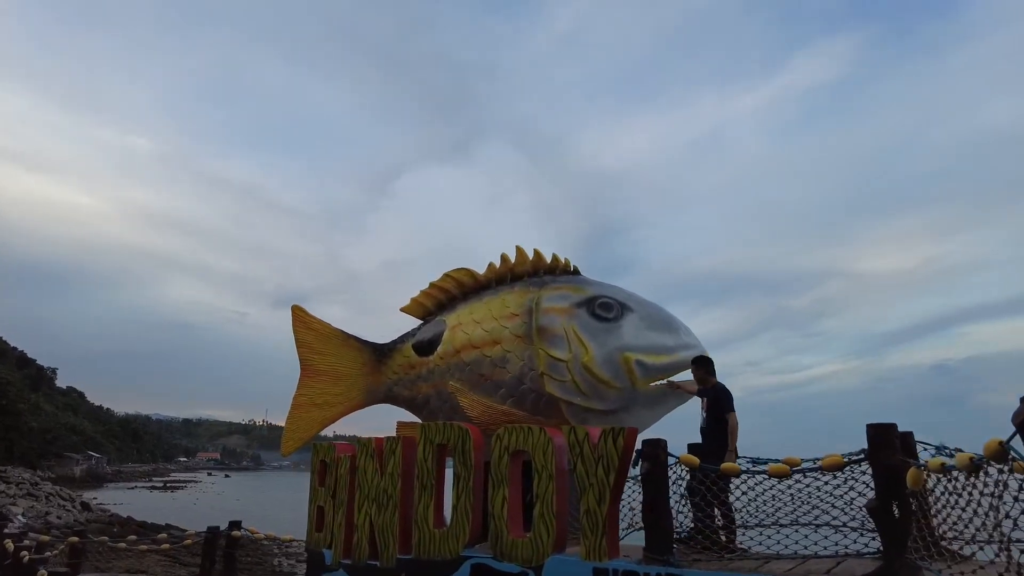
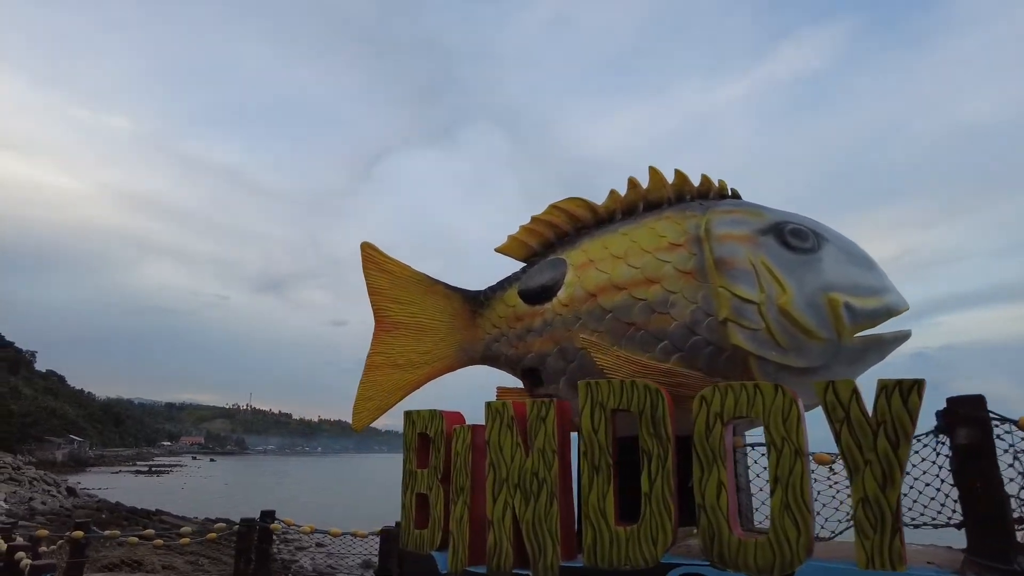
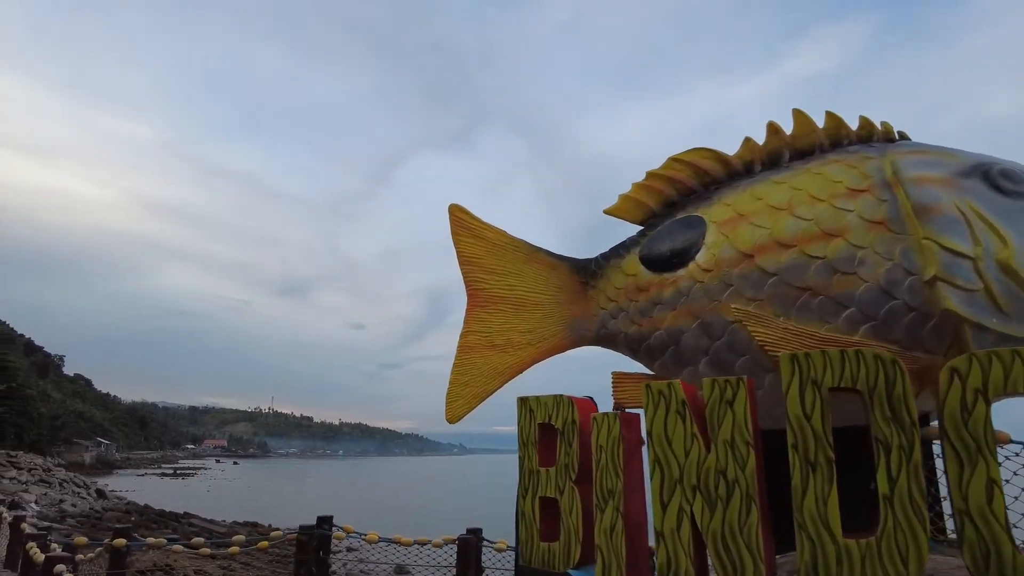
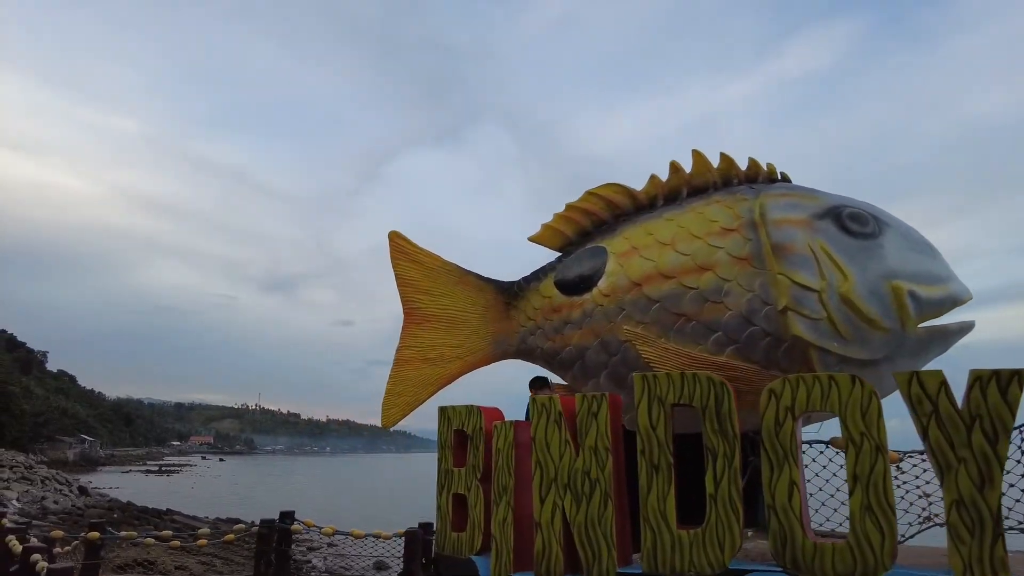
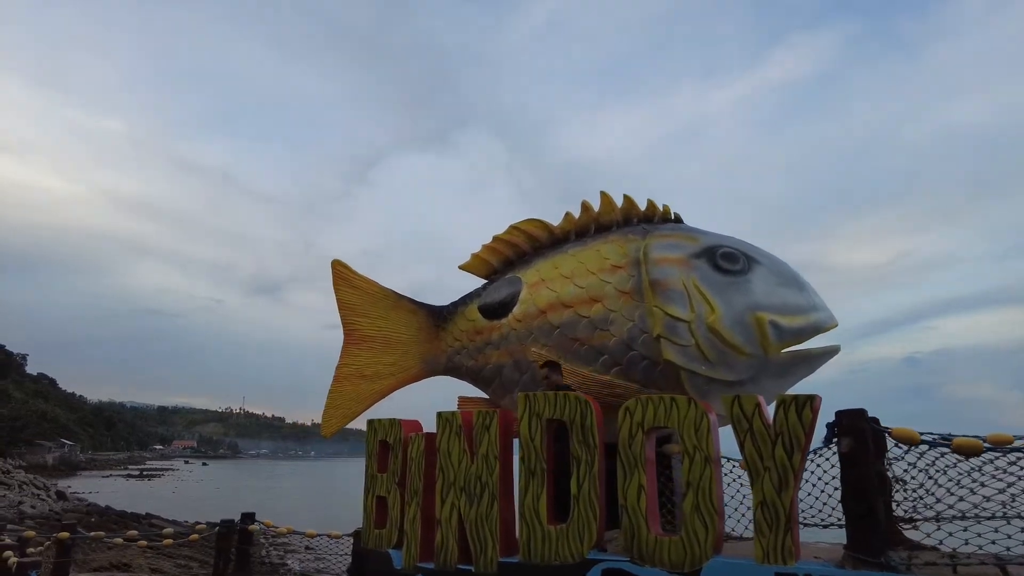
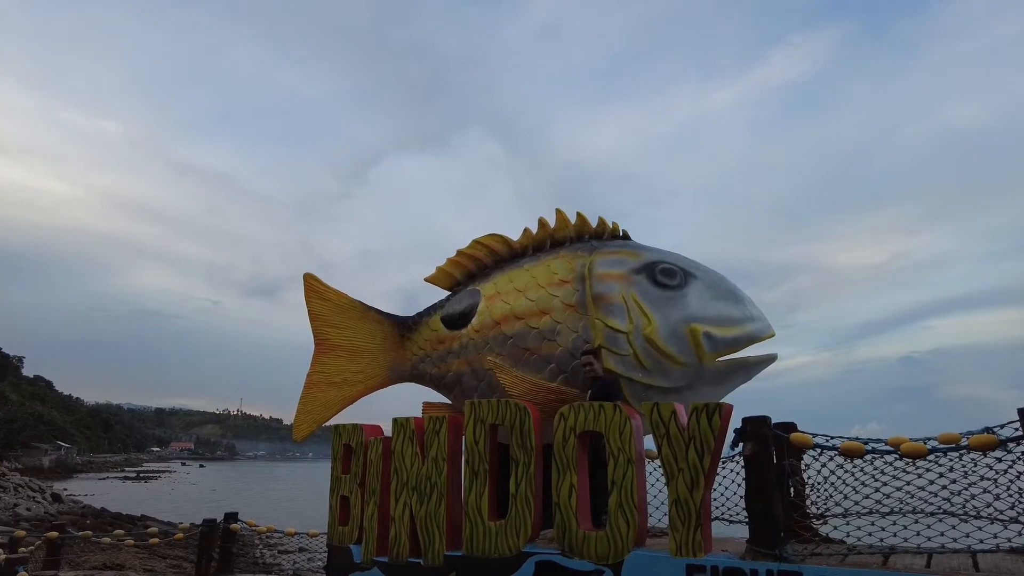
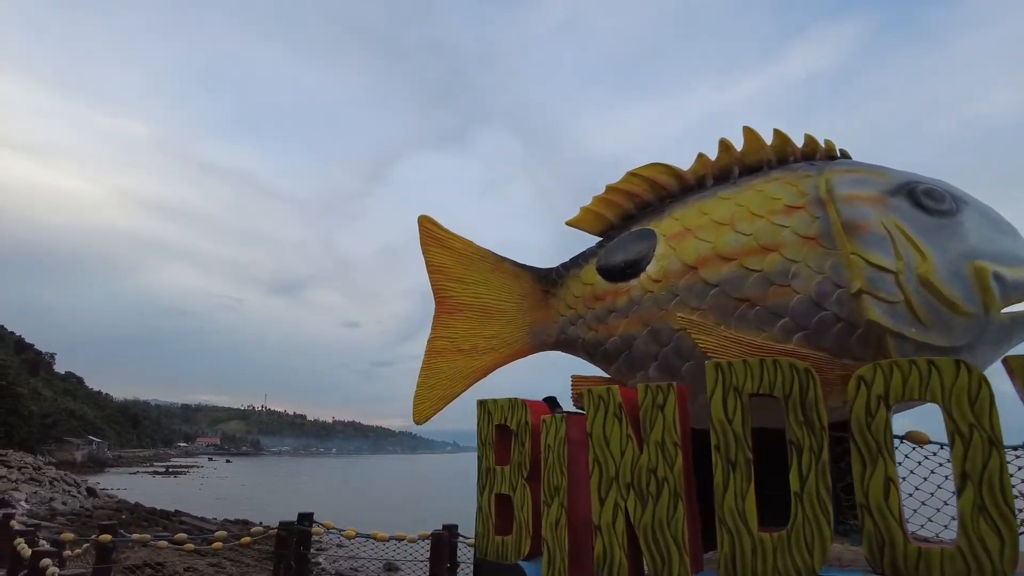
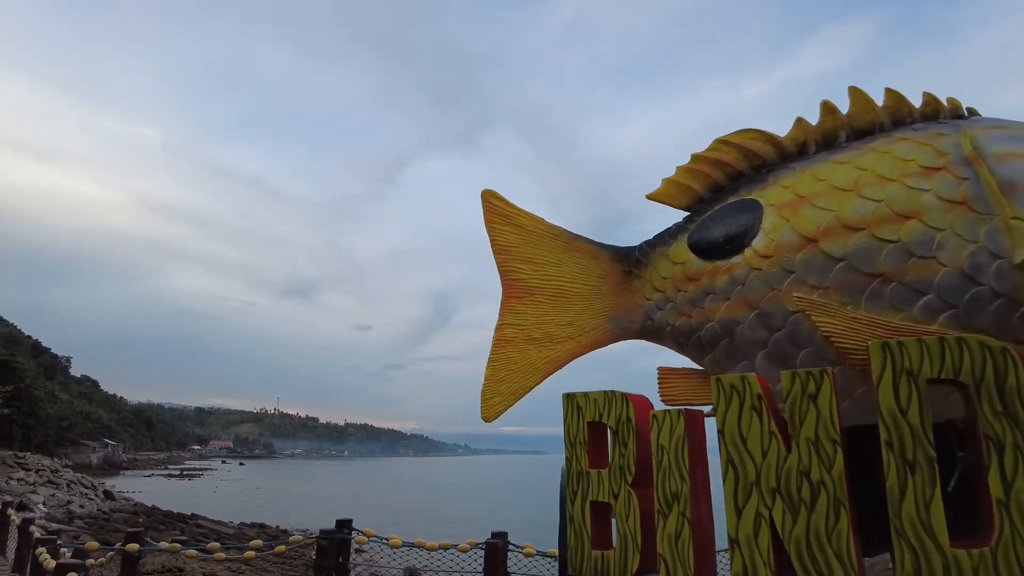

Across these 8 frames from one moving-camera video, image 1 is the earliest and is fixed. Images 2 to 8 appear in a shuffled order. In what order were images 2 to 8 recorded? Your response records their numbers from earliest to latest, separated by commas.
6, 5, 2, 4, 7, 3, 8
